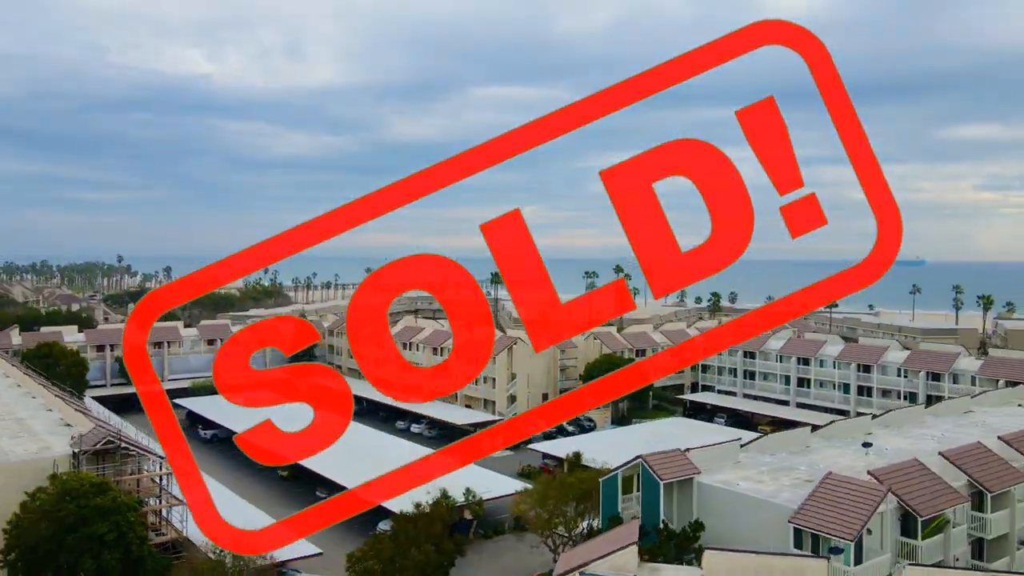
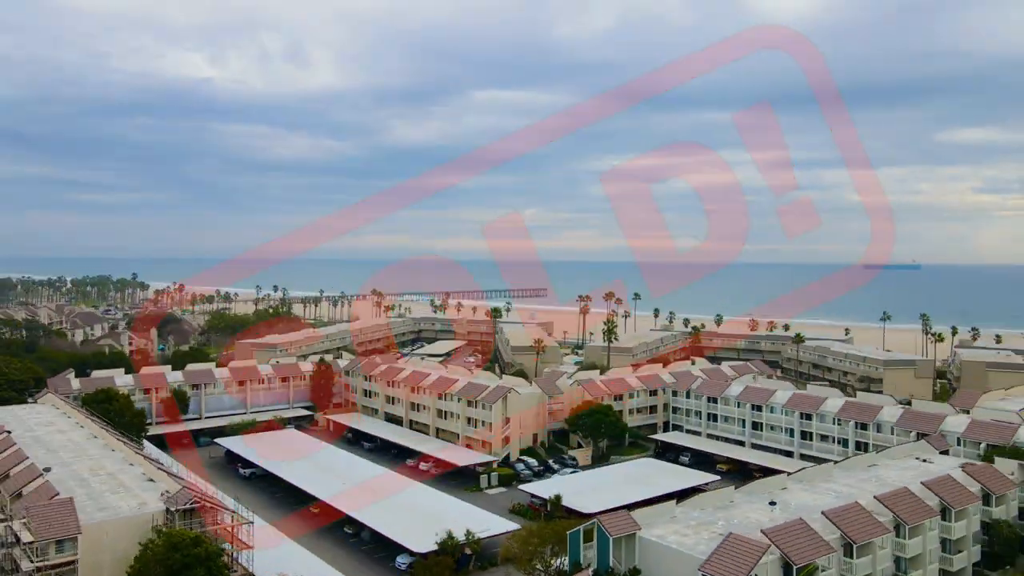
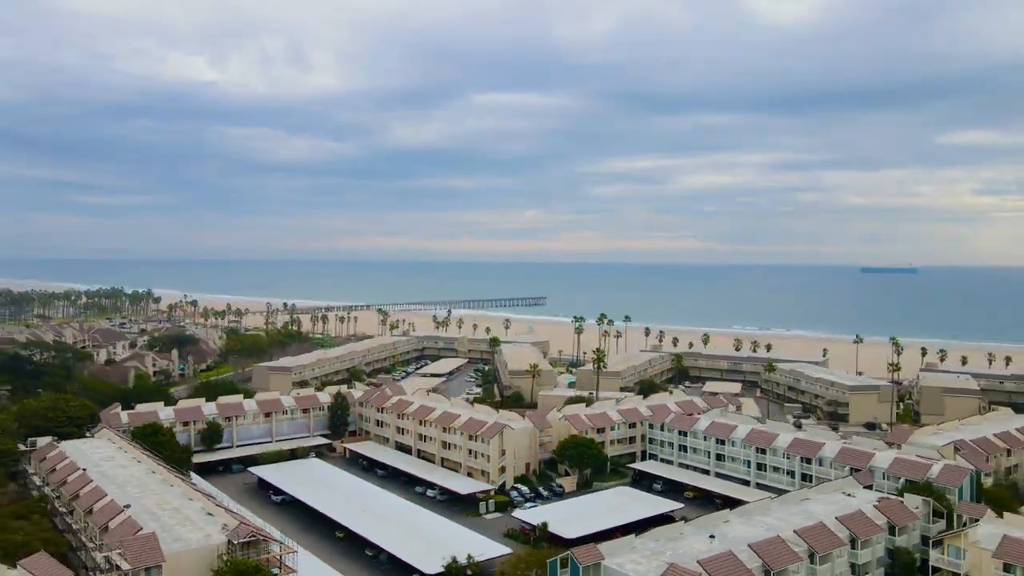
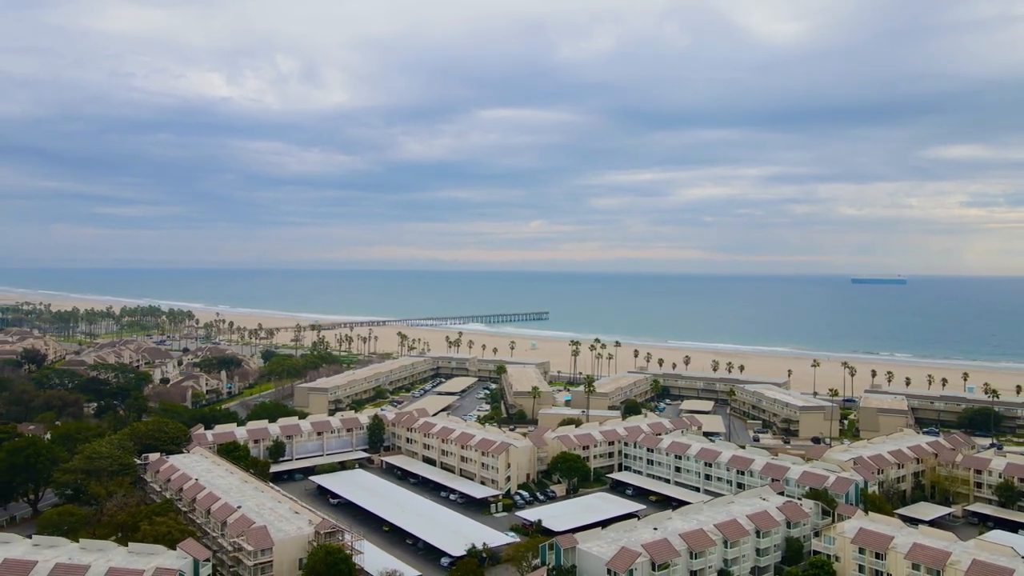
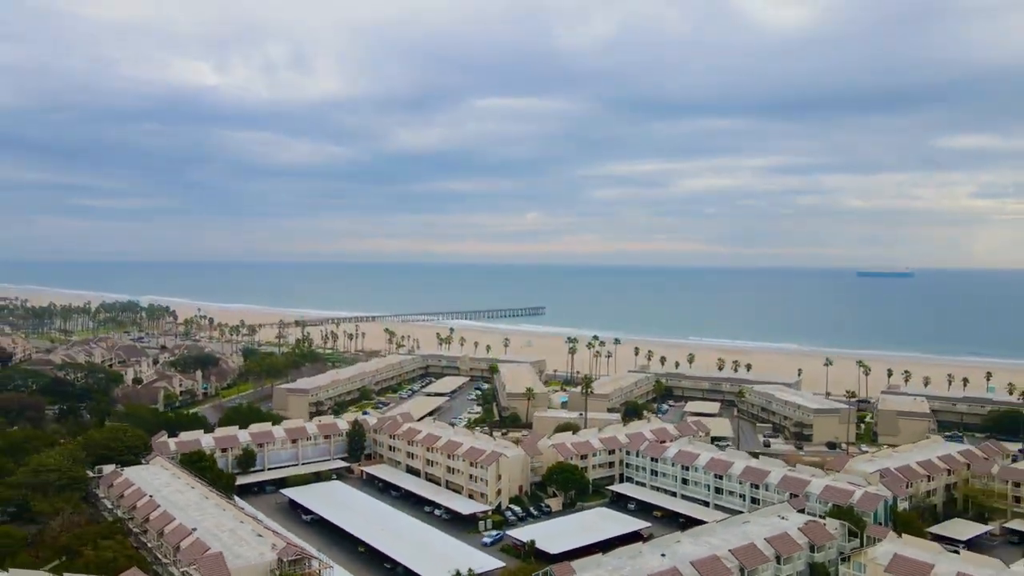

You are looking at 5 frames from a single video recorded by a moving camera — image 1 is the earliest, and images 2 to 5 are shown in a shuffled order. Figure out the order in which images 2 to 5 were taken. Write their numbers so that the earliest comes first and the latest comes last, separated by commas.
2, 3, 5, 4
